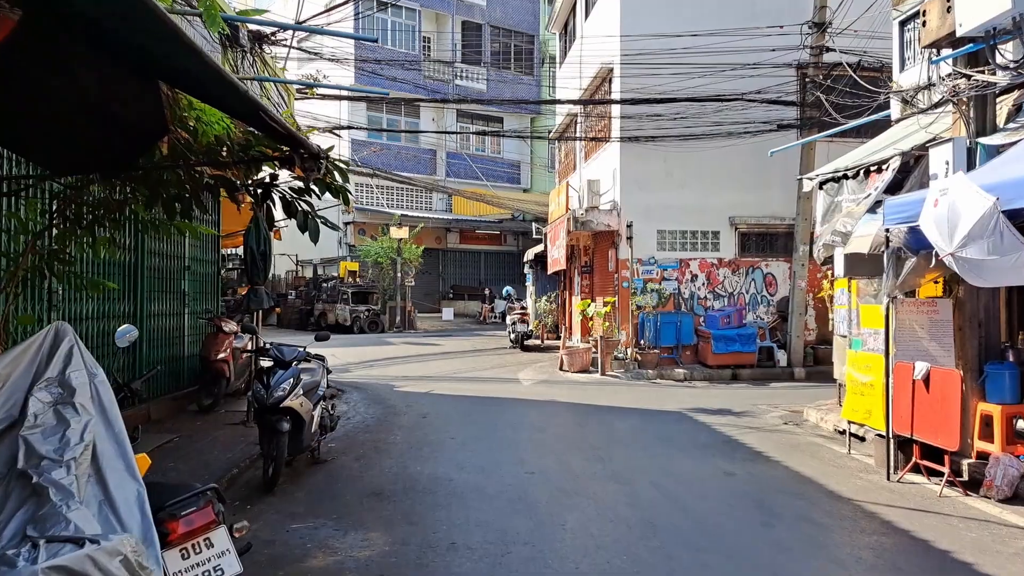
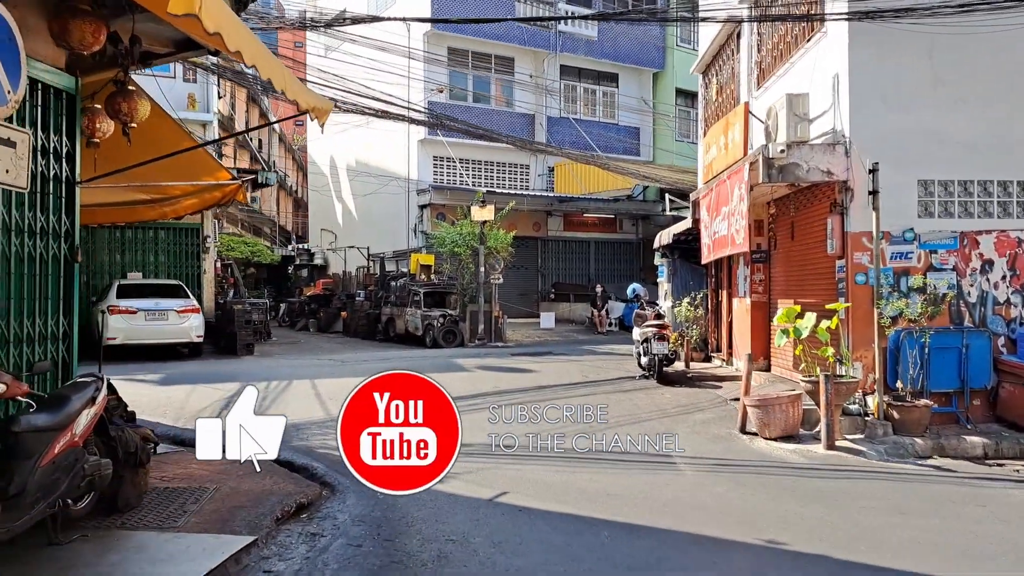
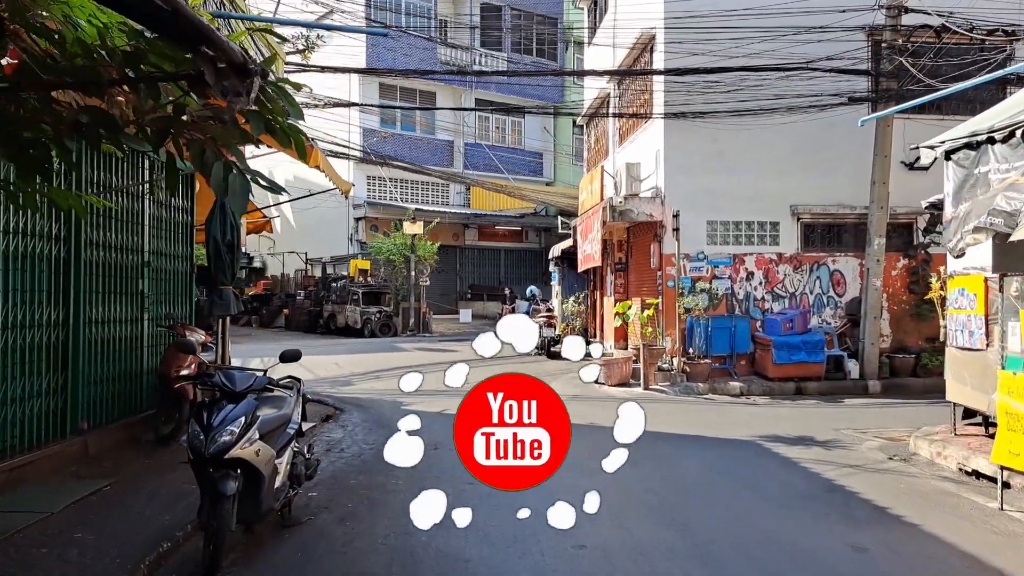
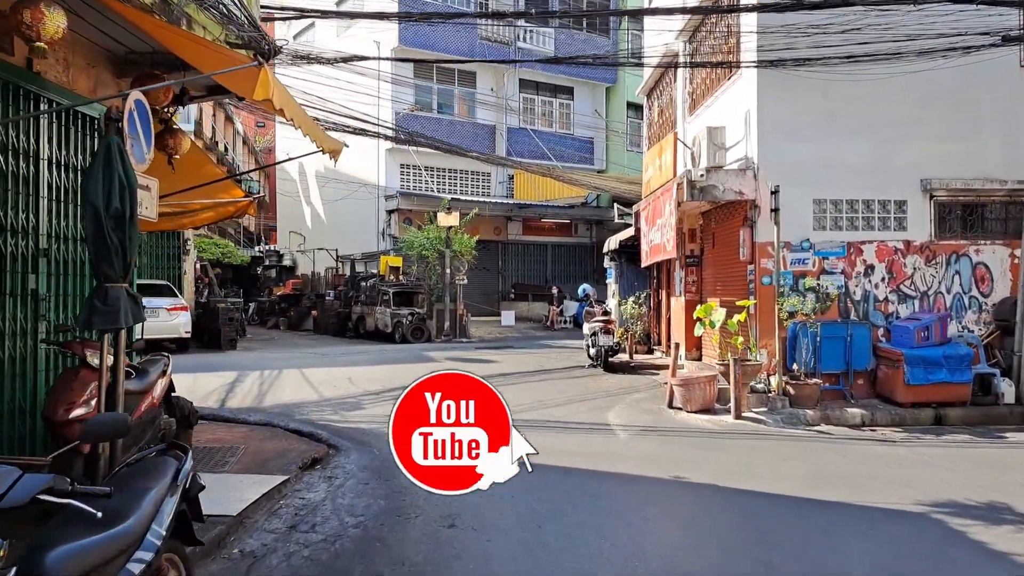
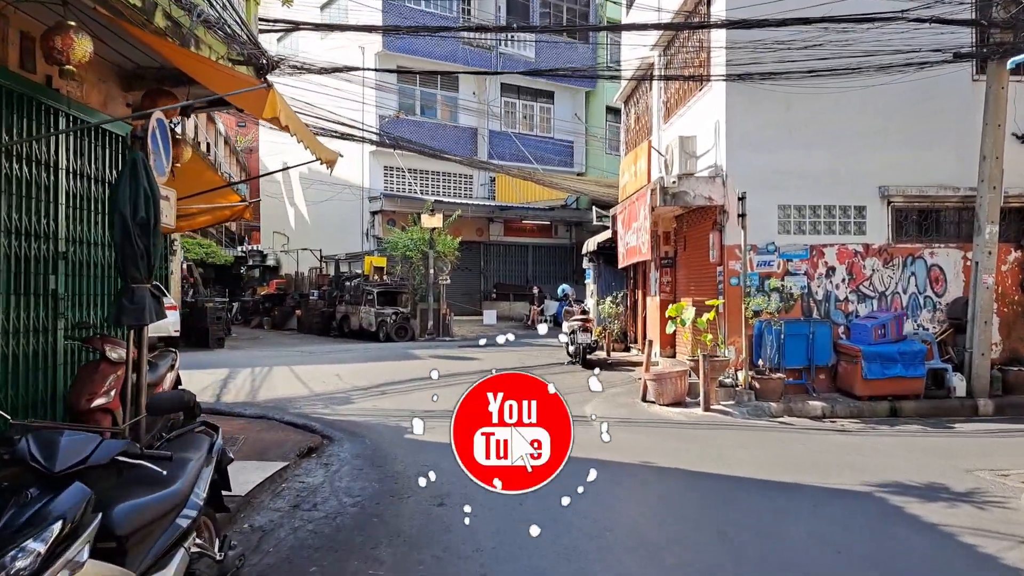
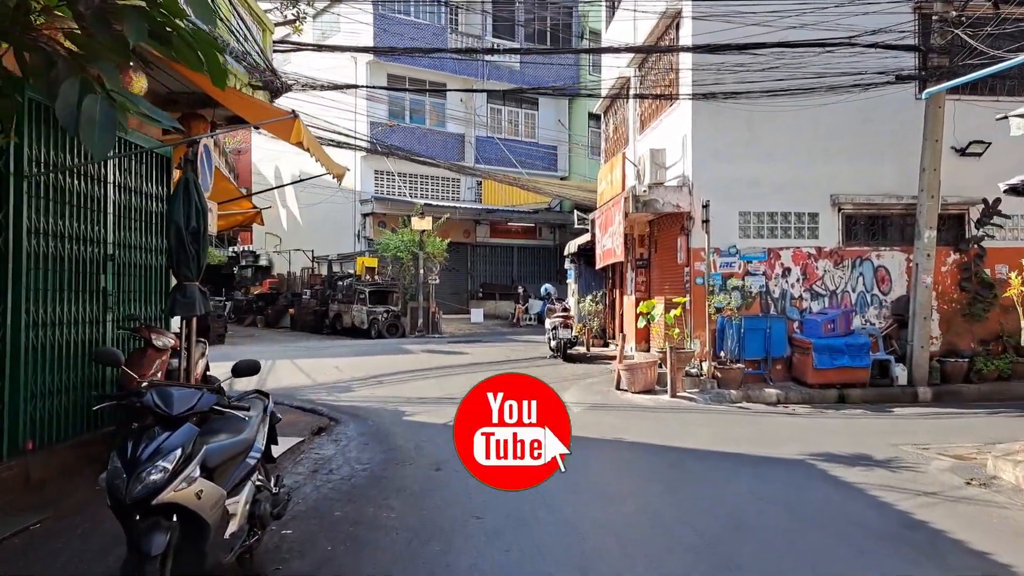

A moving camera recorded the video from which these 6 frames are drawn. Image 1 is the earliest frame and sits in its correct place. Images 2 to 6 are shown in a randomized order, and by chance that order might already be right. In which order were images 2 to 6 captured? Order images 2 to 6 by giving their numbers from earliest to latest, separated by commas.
3, 6, 5, 4, 2
